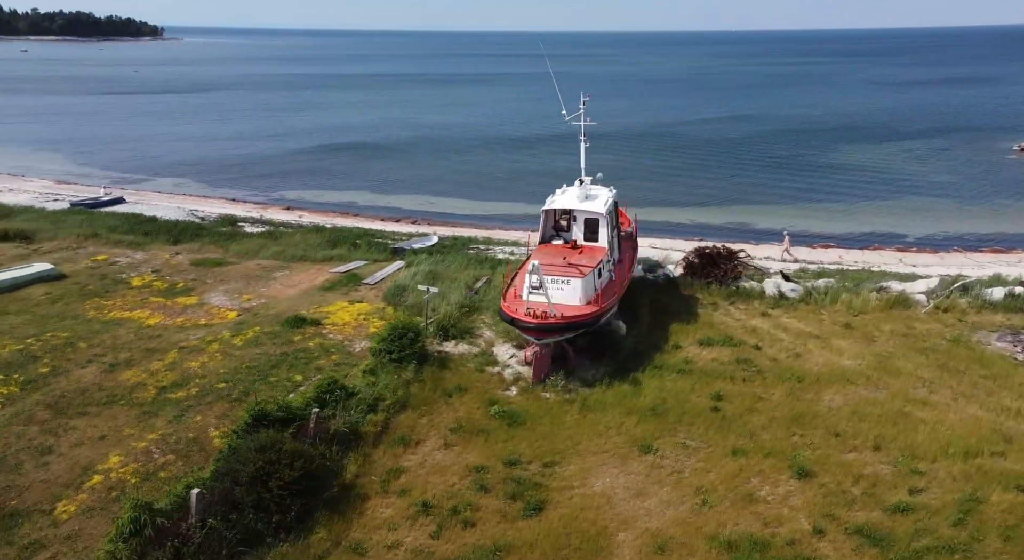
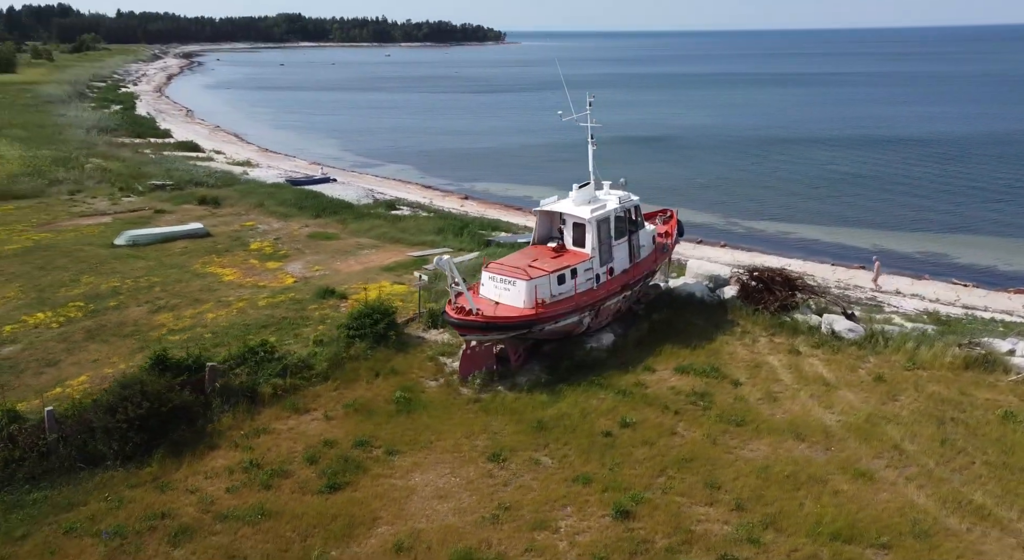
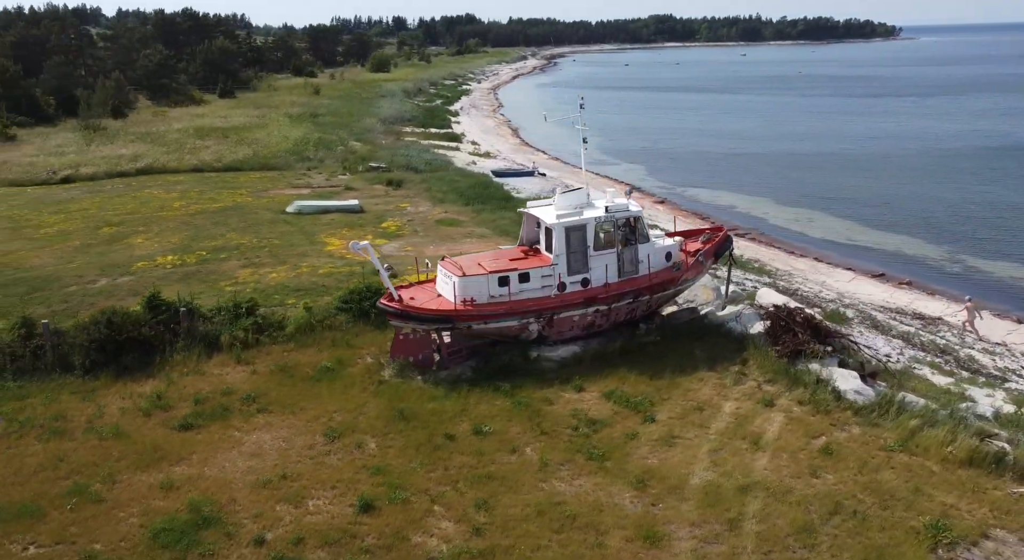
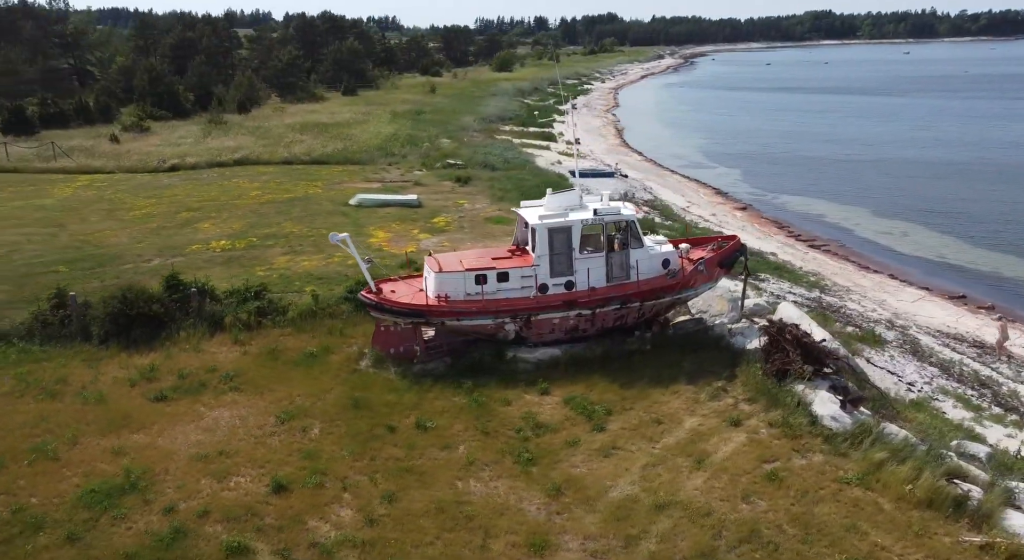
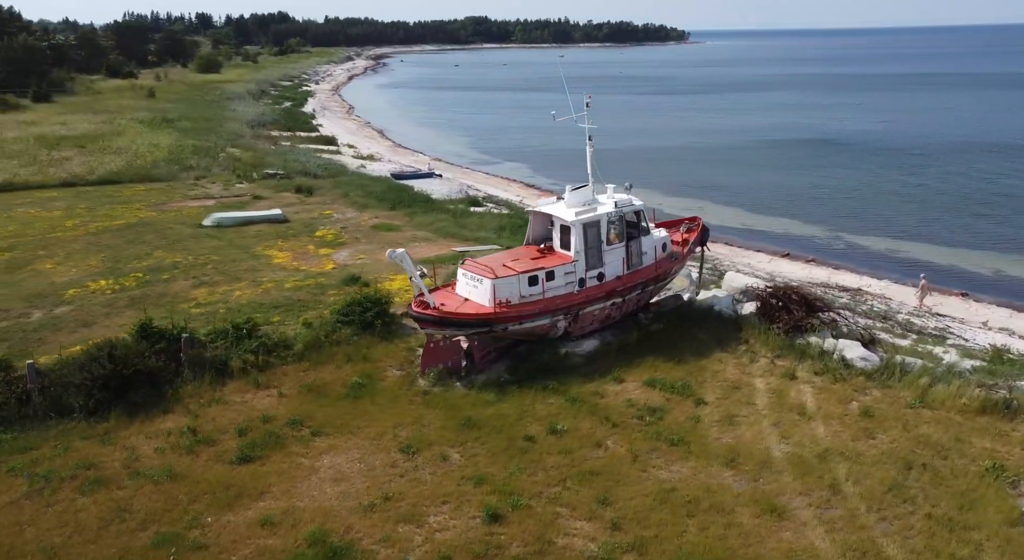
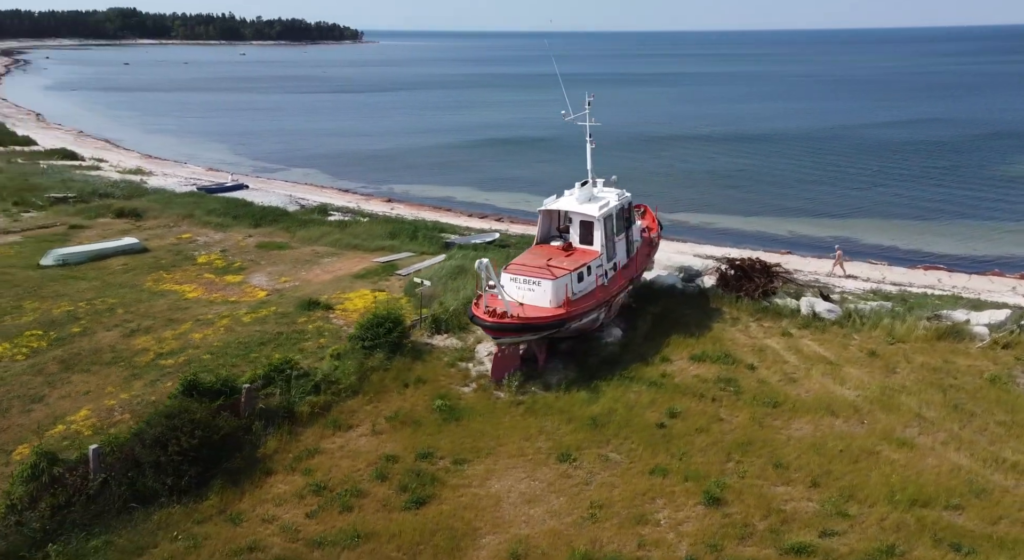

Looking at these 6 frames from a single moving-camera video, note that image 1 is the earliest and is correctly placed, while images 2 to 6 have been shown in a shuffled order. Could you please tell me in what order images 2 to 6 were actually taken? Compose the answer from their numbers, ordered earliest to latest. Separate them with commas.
6, 2, 5, 3, 4
